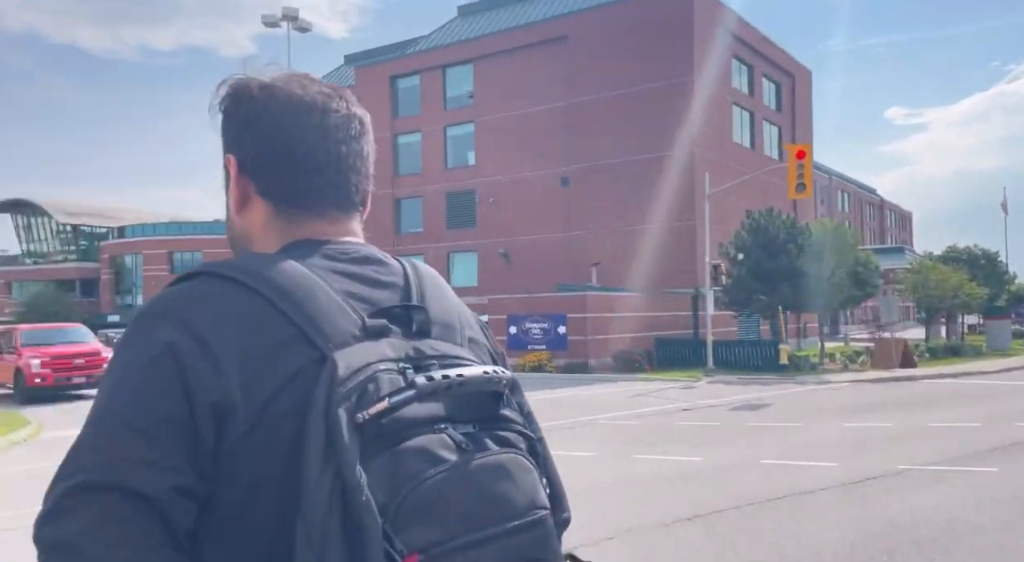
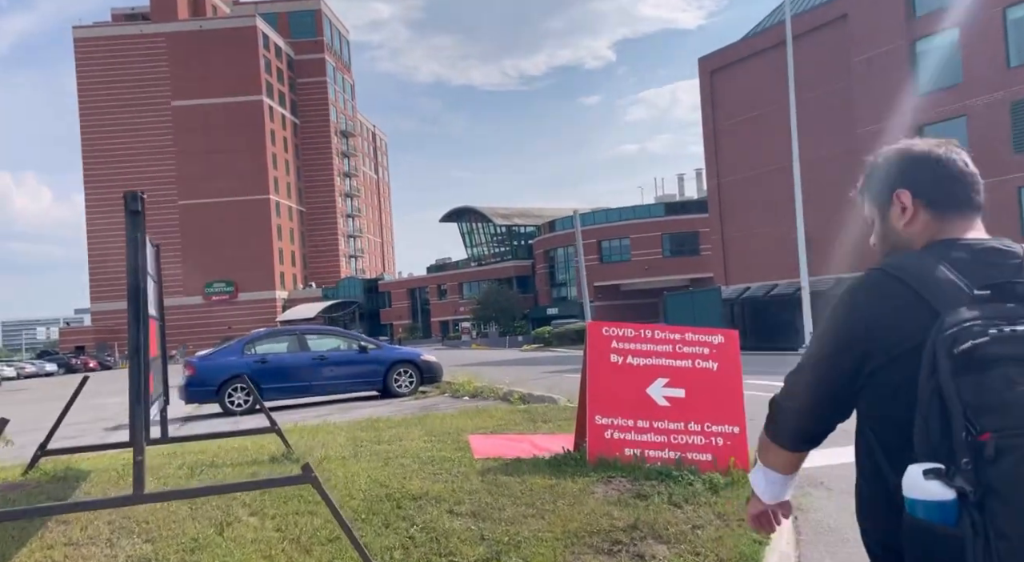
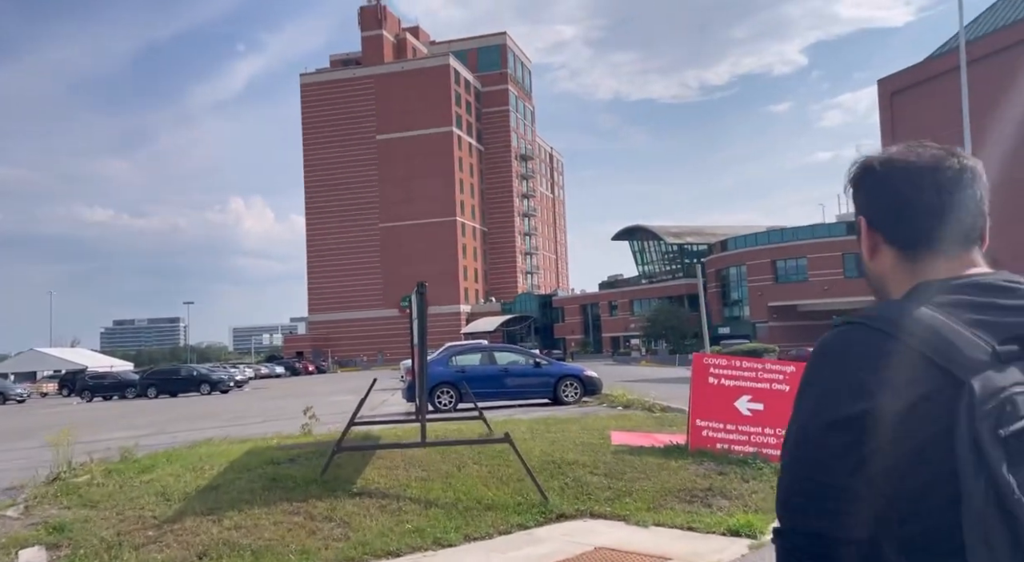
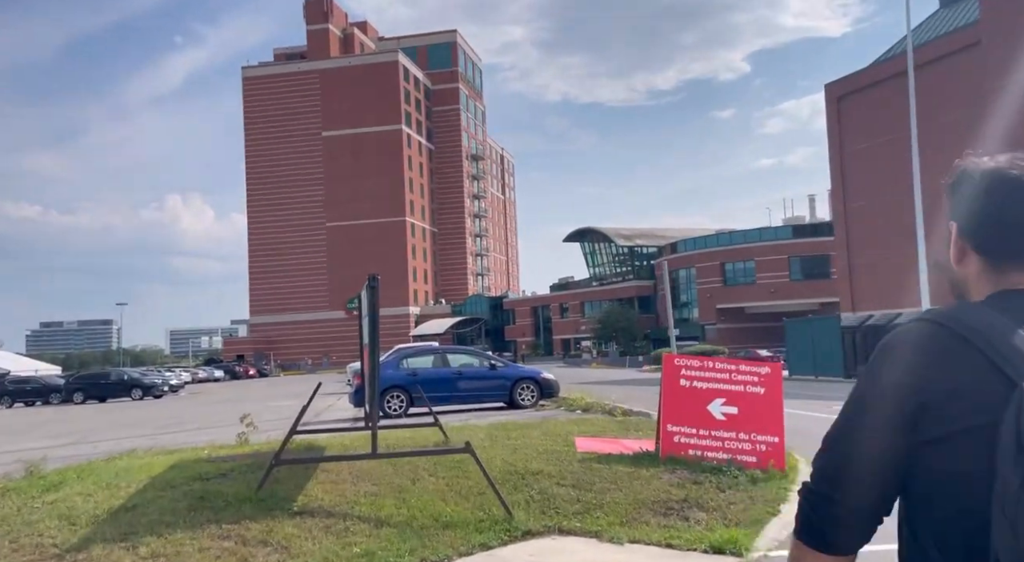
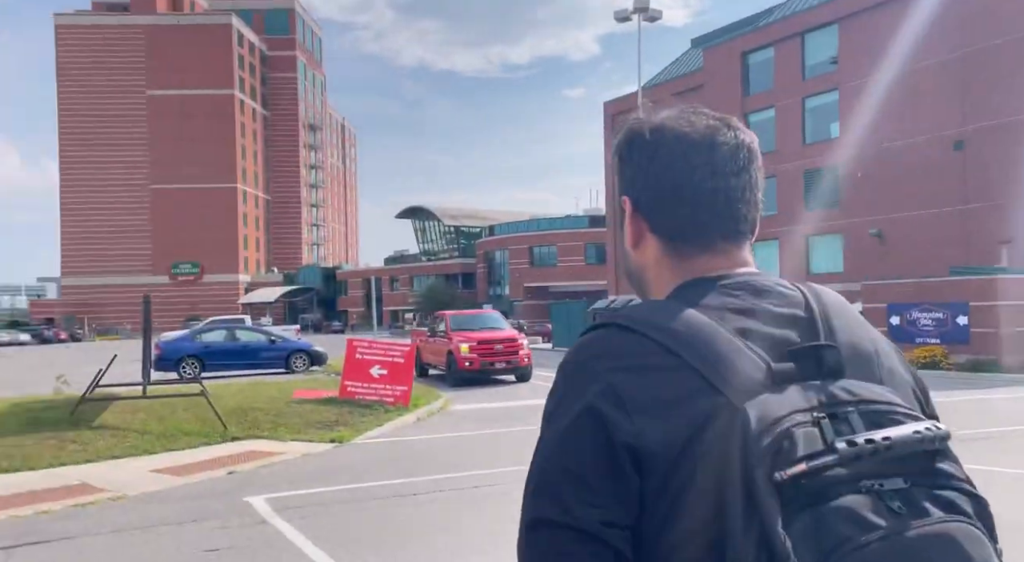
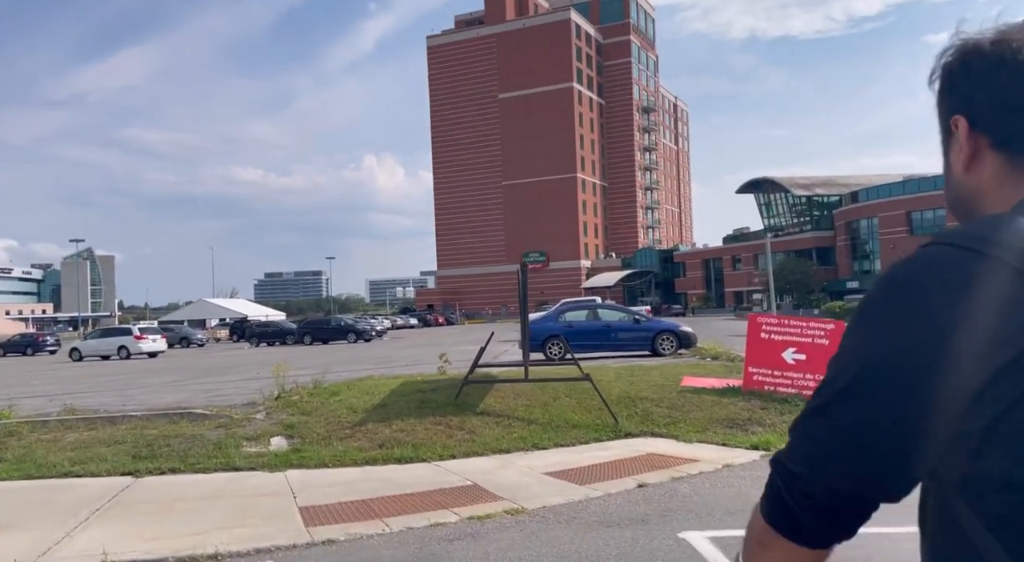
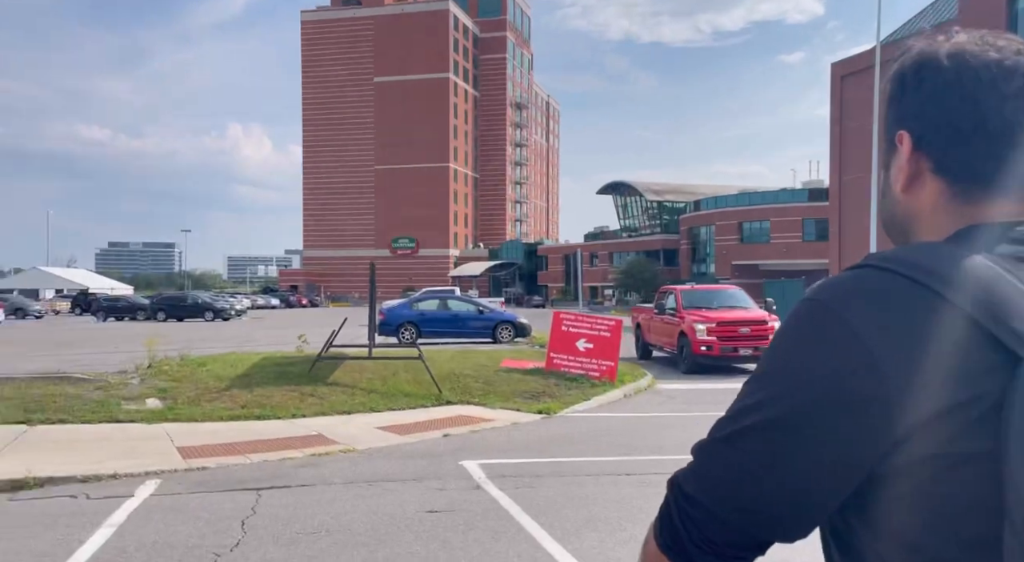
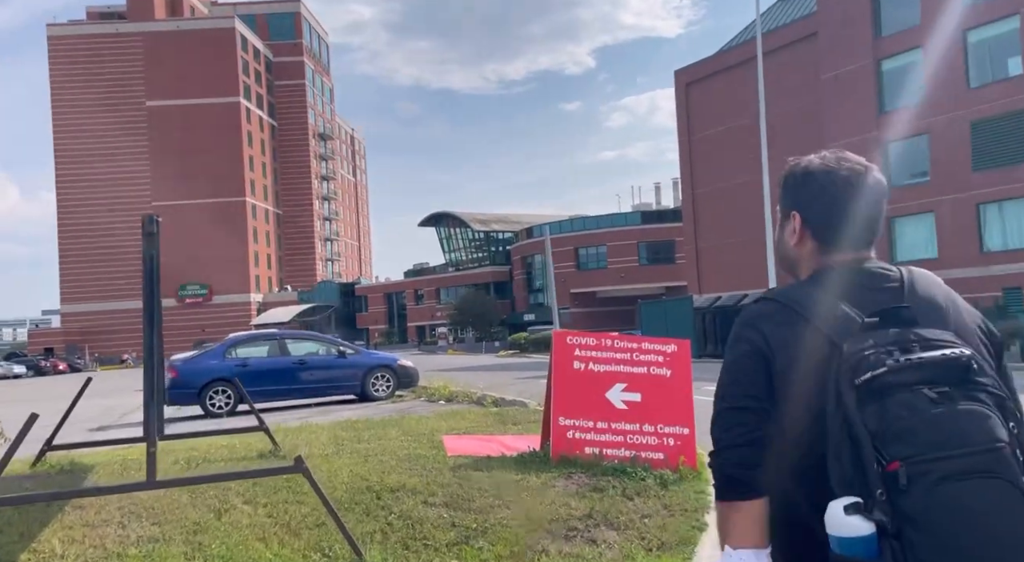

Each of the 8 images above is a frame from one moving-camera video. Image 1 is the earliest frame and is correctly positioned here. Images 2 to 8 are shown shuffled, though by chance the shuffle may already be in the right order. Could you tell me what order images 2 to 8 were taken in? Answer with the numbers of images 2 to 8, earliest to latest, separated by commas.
5, 7, 6, 3, 4, 8, 2
